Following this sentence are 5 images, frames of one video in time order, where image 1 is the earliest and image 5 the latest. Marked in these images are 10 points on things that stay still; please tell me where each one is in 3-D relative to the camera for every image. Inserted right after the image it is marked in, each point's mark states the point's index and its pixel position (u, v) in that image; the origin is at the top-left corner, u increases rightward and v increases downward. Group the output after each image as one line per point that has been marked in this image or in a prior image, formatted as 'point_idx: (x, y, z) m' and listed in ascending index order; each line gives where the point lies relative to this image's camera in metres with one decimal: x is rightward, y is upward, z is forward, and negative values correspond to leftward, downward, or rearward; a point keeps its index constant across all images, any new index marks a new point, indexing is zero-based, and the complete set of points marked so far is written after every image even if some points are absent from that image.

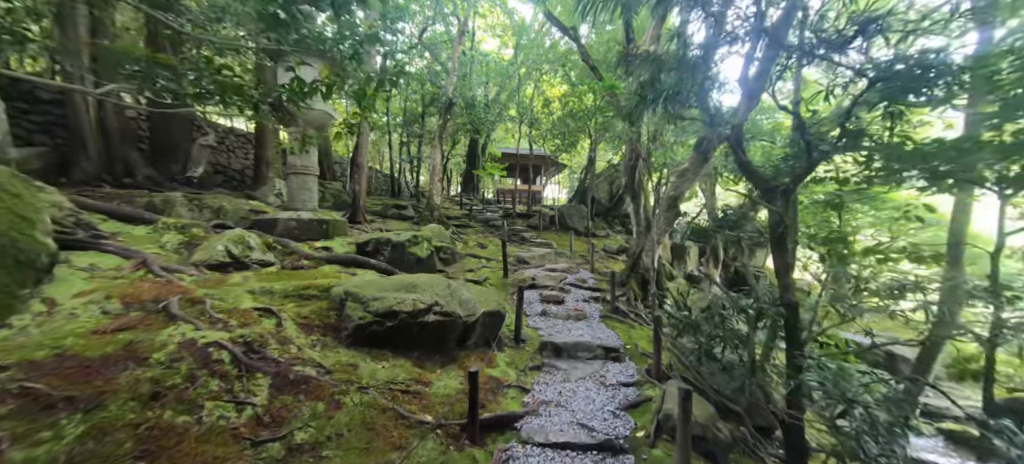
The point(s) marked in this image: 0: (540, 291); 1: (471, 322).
0: (+0.7, -1.4, +8.4) m
1: (-0.6, -1.3, +5.1) m
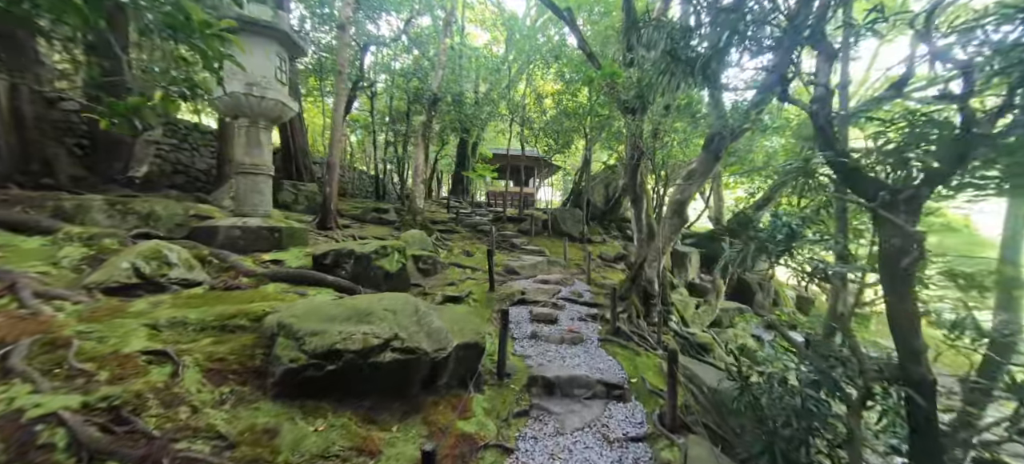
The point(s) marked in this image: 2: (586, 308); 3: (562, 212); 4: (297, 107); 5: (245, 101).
0: (+0.4, -1.6, +7.4) m
1: (-0.8, -1.4, +4.1) m
2: (+1.6, -1.6, +7.7) m
3: (+2.0, +0.8, +14.3) m
4: (-4.1, +2.4, +6.8) m
5: (-4.6, +2.3, +6.1) m
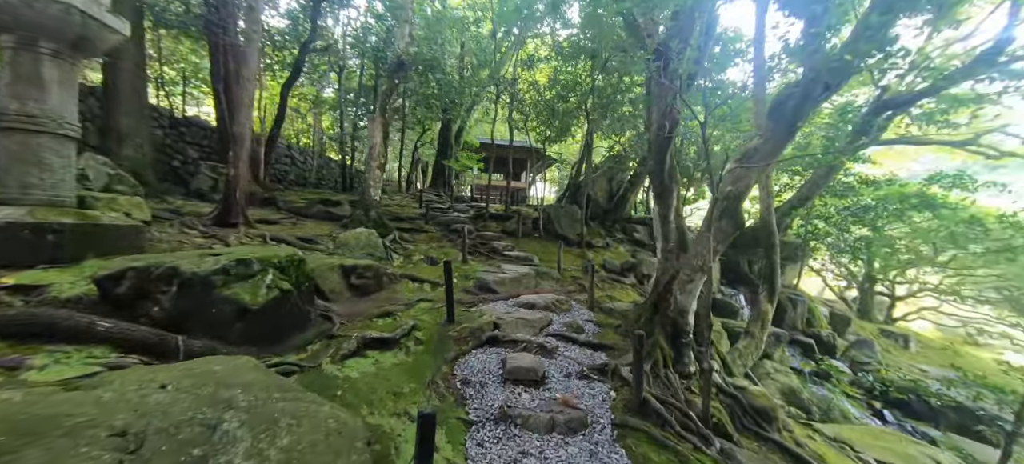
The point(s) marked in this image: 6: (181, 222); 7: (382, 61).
0: (-0.1, -1.7, +4.8) m
1: (-1.2, -1.5, +1.5) m
2: (+1.1, -1.7, +5.1) m
3: (+1.5, +0.7, +11.7) m
4: (-4.5, +2.4, +4.2) m
5: (-5.0, +2.3, +3.4) m
6: (-5.7, +0.2, +6.1) m
7: (-4.6, +6.1, +12.7) m
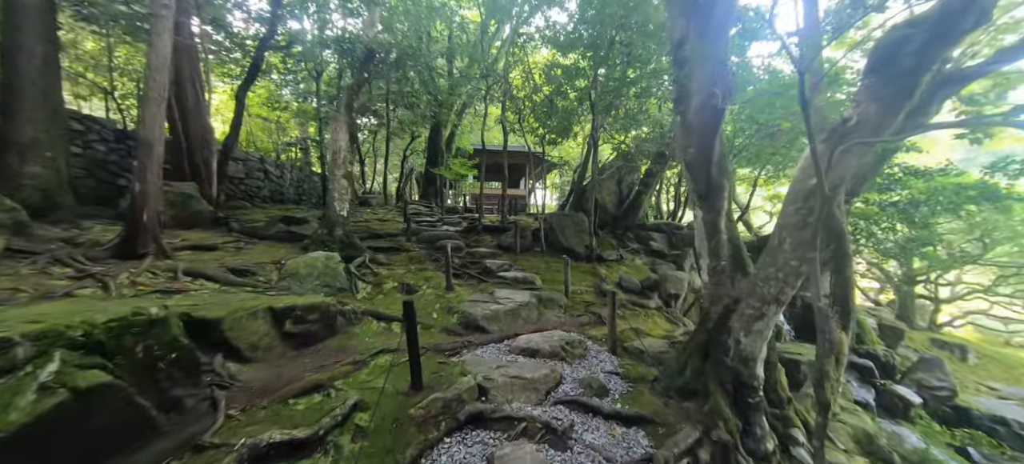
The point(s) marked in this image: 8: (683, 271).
0: (-0.2, -1.9, +3.2) m
1: (-1.3, -1.7, -0.2) m
2: (+1.0, -1.9, +3.4) m
3: (+1.4, +0.4, +10.1) m
4: (-4.7, +2.0, +2.6) m
5: (-5.2, +1.9, +1.9) m
6: (-5.8, -0.3, +4.5) m
7: (-4.9, +5.5, +11.3) m
8: (+4.6, -1.0, +9.5) m
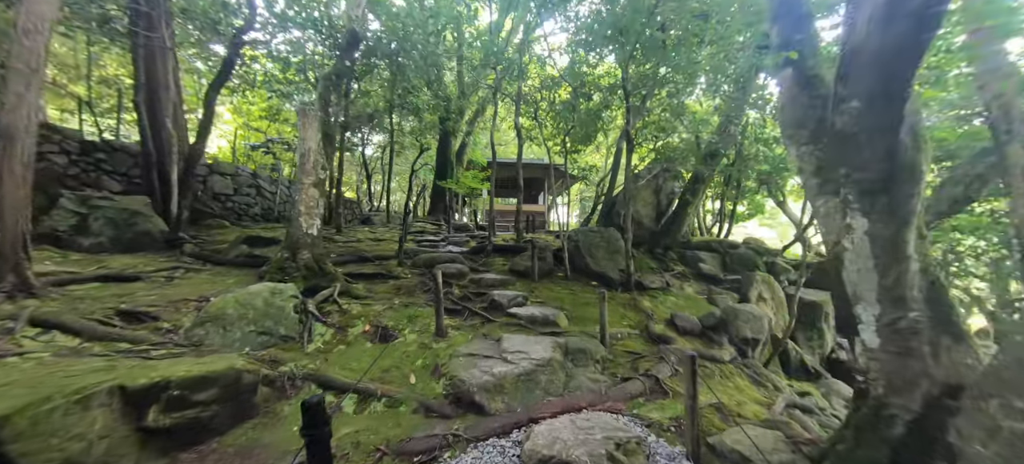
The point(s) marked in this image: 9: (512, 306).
0: (-0.2, -2.0, +1.2) m
1: (-1.5, -1.7, -2.0) m
2: (+1.1, -2.1, +1.4) m
3: (+1.7, -0.1, +8.2) m
4: (-4.8, +1.8, +1.1) m
5: (-5.2, +1.7, +0.4) m
6: (-5.7, -0.6, +2.9) m
7: (-4.5, +4.9, +9.9) m
8: (+4.9, -1.4, +7.4) m
9: (0.0, -1.2, +5.9) m
